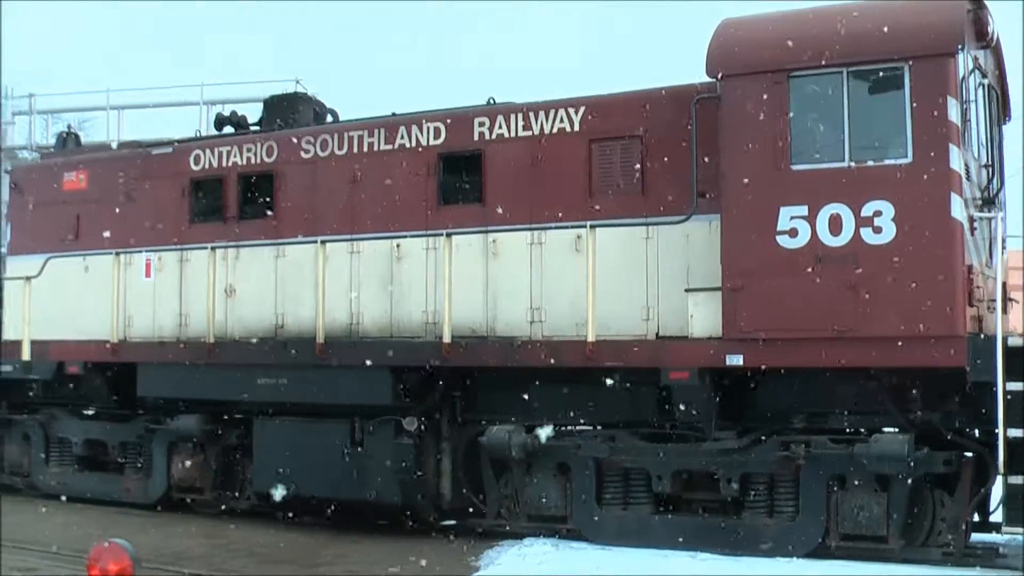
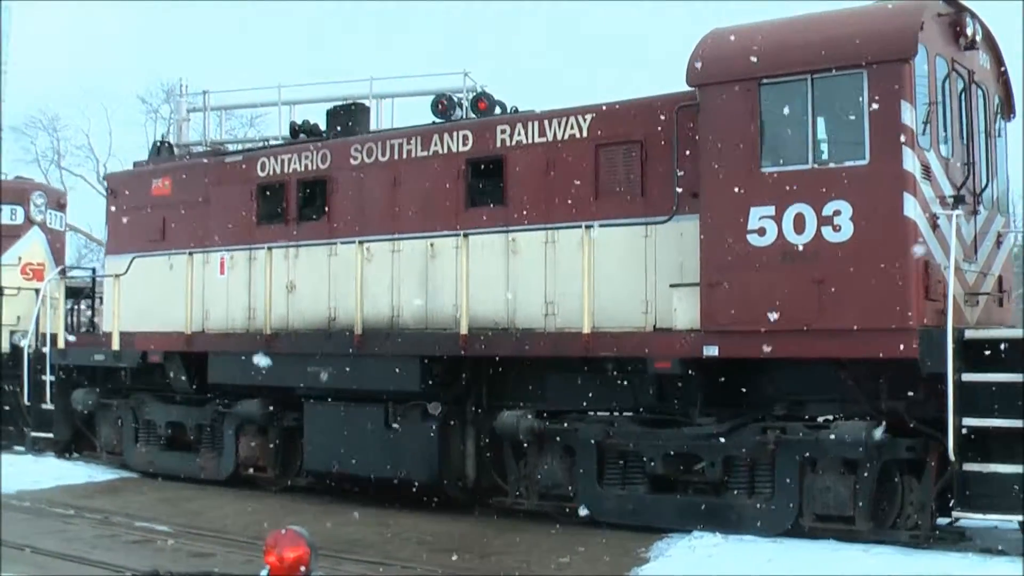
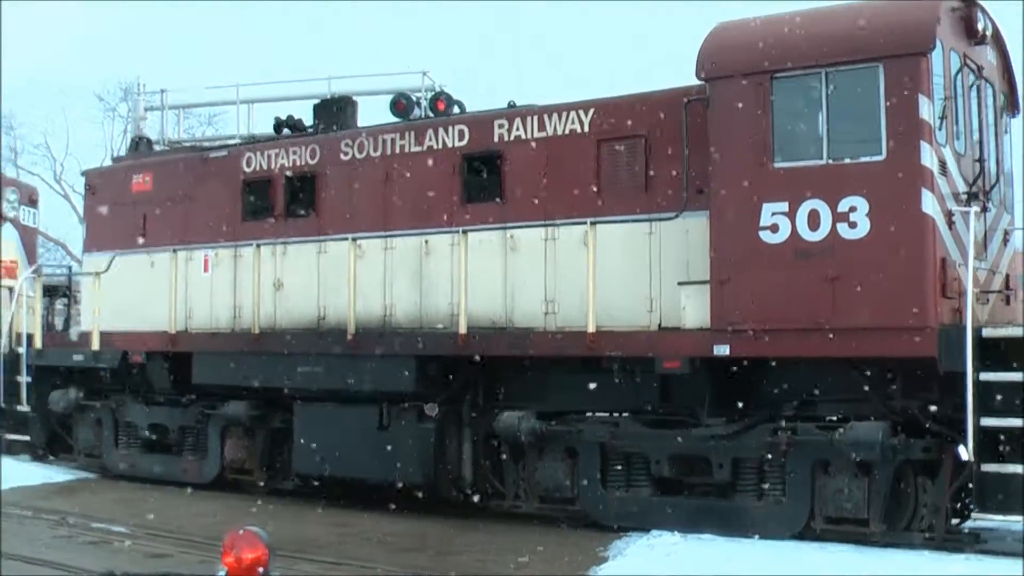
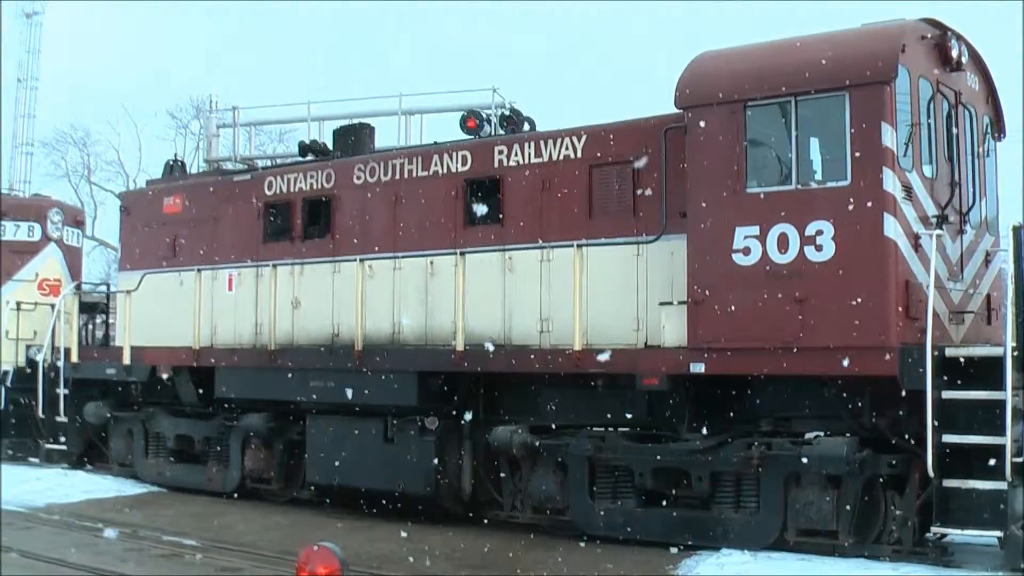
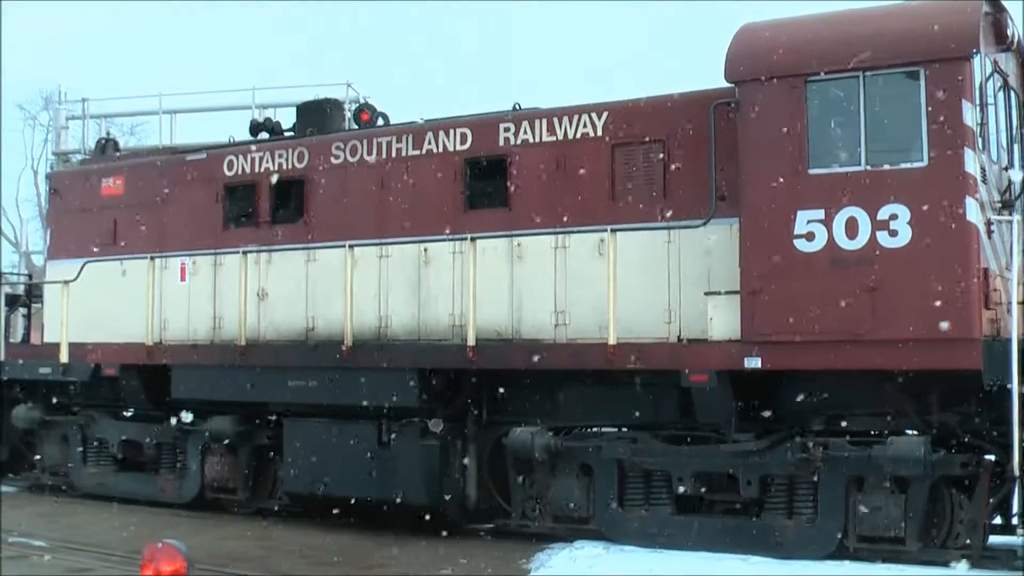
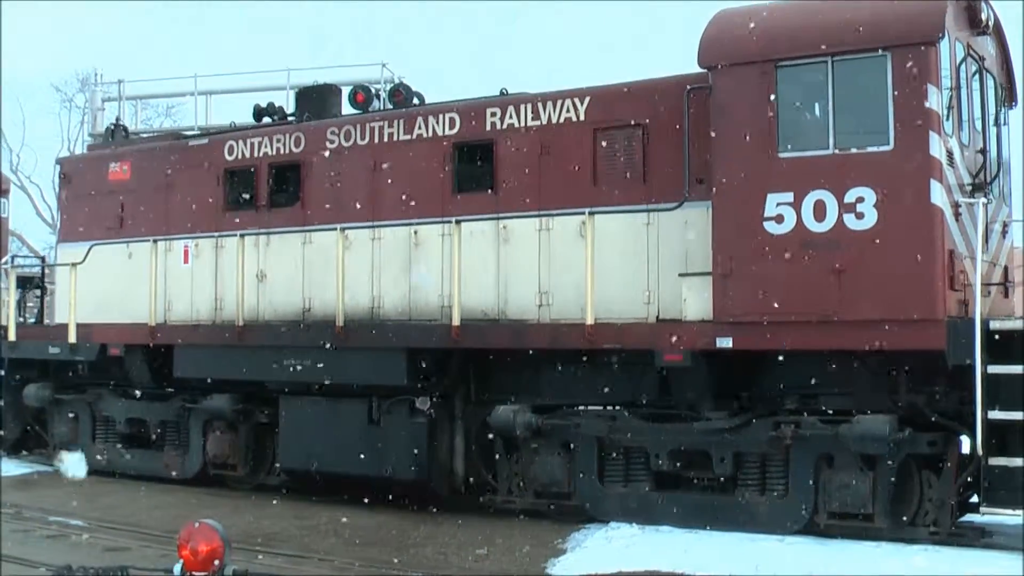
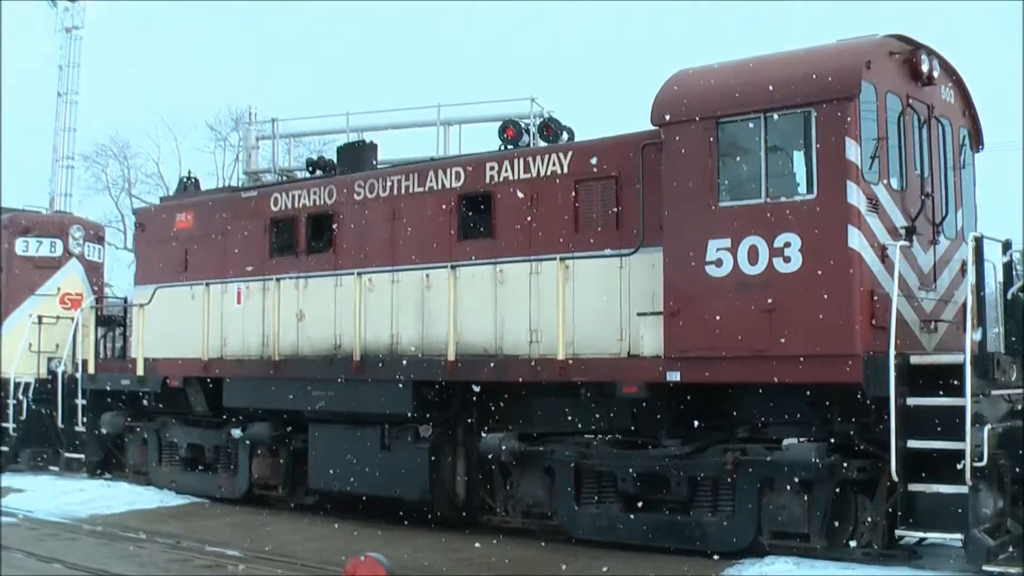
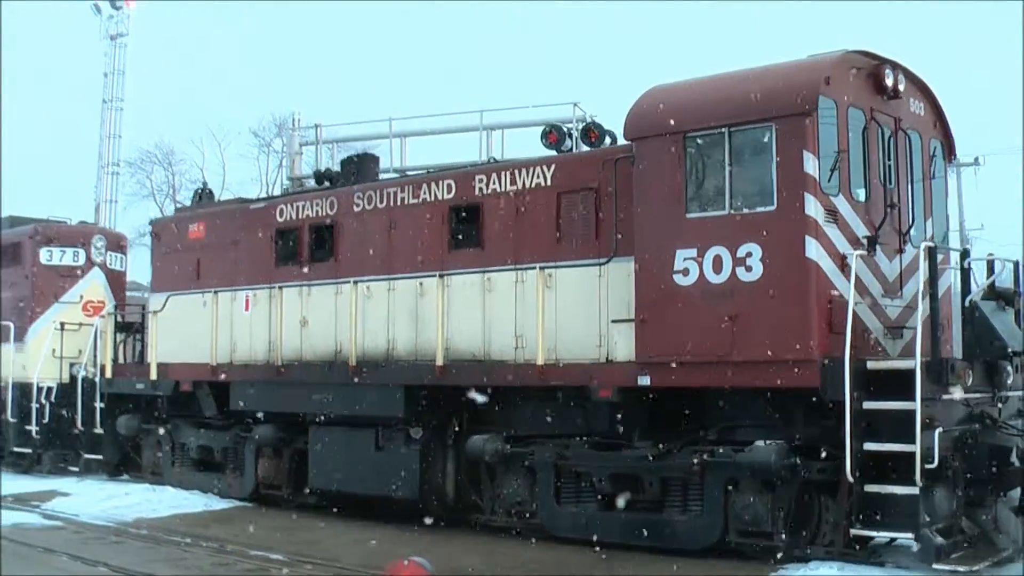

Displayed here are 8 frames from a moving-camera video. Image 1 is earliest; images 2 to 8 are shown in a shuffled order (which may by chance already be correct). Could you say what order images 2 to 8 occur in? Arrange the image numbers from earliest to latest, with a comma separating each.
5, 6, 3, 2, 4, 7, 8
